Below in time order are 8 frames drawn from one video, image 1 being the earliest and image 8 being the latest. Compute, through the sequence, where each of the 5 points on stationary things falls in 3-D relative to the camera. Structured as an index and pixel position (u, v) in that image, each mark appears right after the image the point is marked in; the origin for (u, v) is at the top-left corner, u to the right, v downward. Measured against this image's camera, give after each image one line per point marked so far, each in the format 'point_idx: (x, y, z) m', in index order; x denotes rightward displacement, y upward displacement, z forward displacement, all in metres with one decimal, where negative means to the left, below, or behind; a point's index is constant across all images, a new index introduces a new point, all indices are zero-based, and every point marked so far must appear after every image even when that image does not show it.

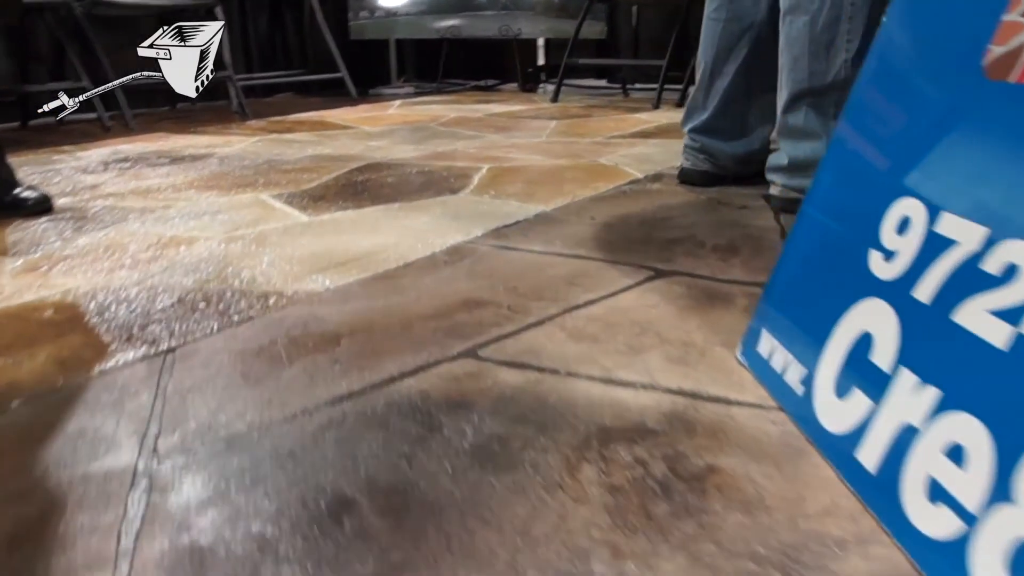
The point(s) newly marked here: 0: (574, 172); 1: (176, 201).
0: (+0.2, +0.3, +2.0) m
1: (-0.8, +0.2, +1.8) m
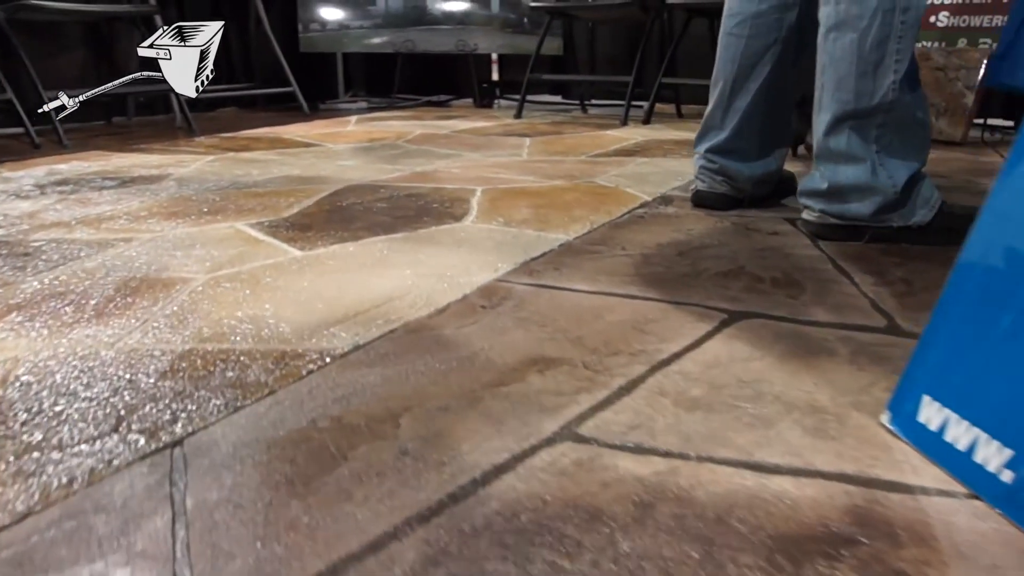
0: (+0.2, +0.2, +1.9) m
1: (-0.8, +0.1, +1.5) m
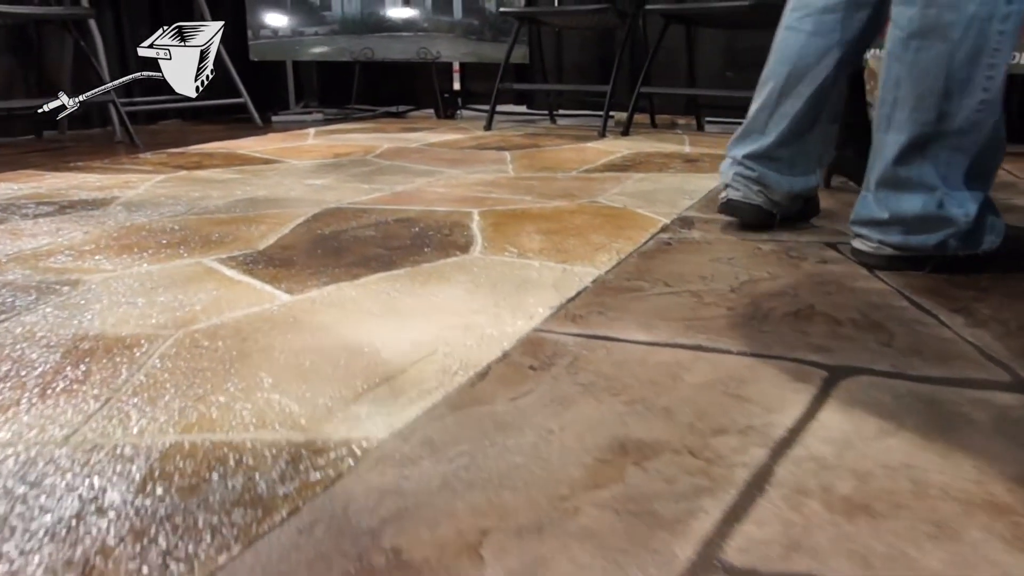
0: (+0.2, +0.2, +1.7) m
1: (-0.7, 0.0, +1.3) m
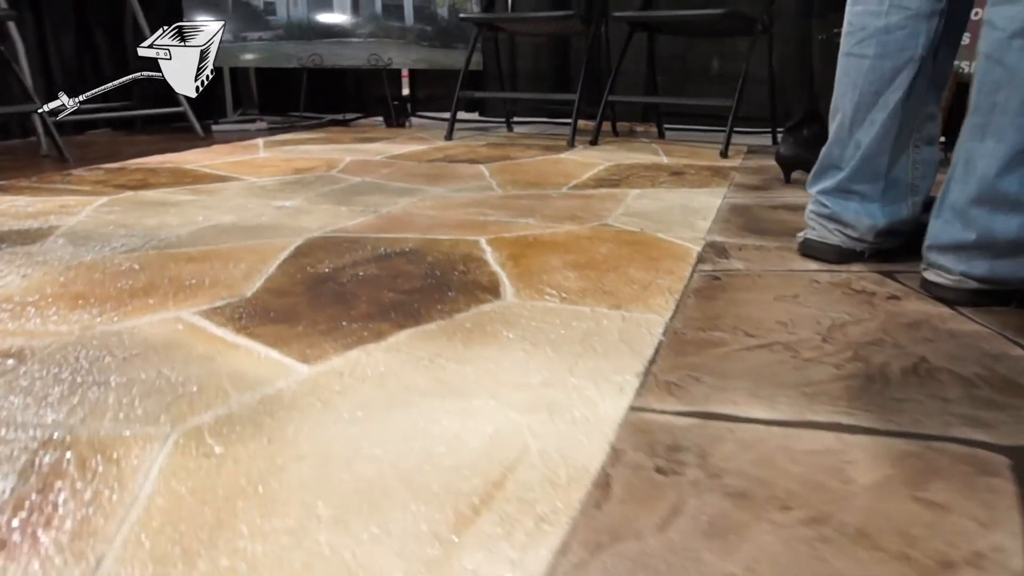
0: (+0.2, +0.1, +1.5) m
1: (-0.6, -0.1, +1.0) m
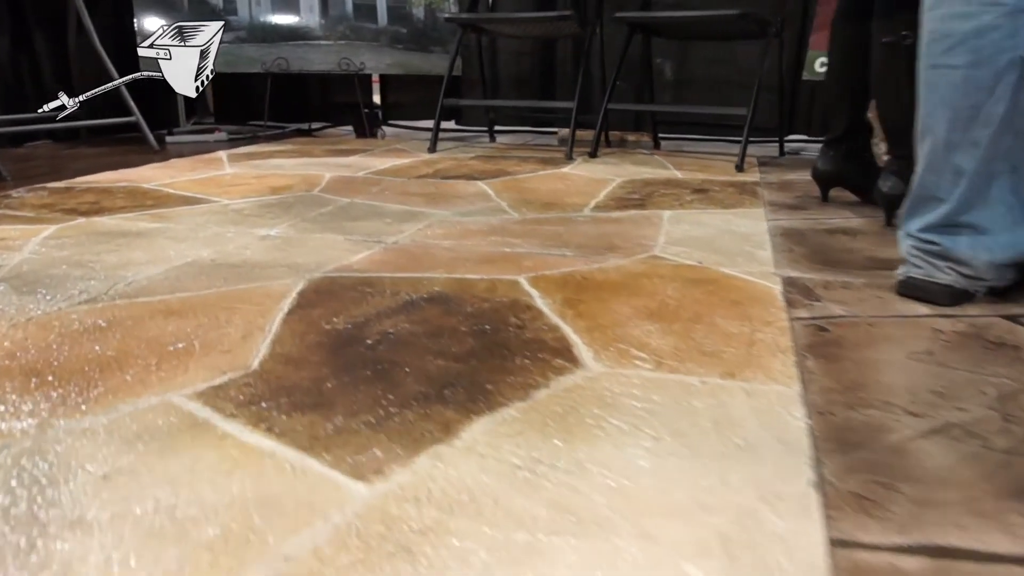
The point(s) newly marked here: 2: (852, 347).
0: (+0.3, 0.0, +1.3) m
1: (-0.5, -0.2, +0.7) m
2: (+0.5, -0.1, +1.0) m
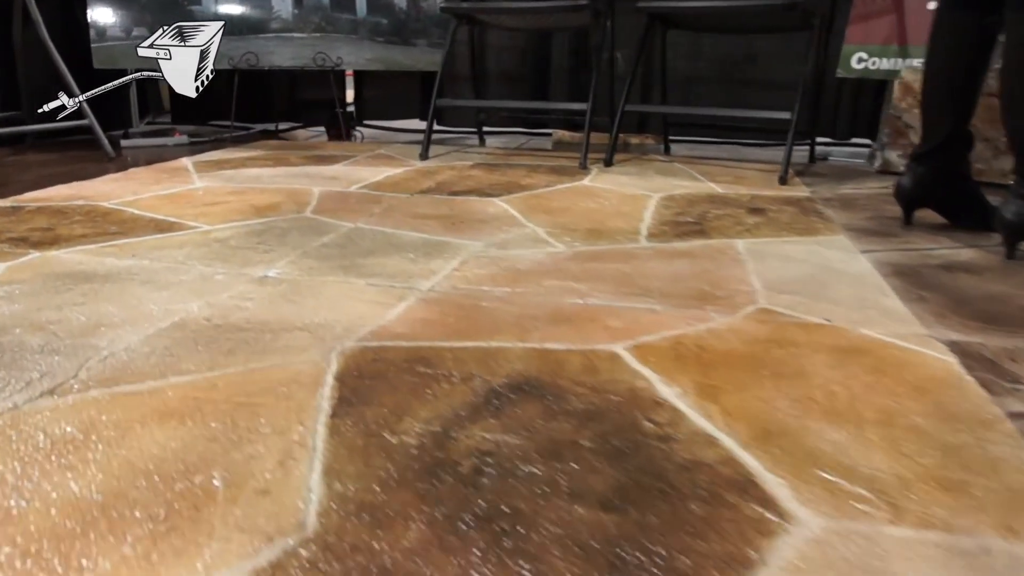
0: (+0.4, -0.1, +1.0) m
1: (-0.3, -0.3, +0.4) m
2: (+0.6, -0.2, +0.7) m
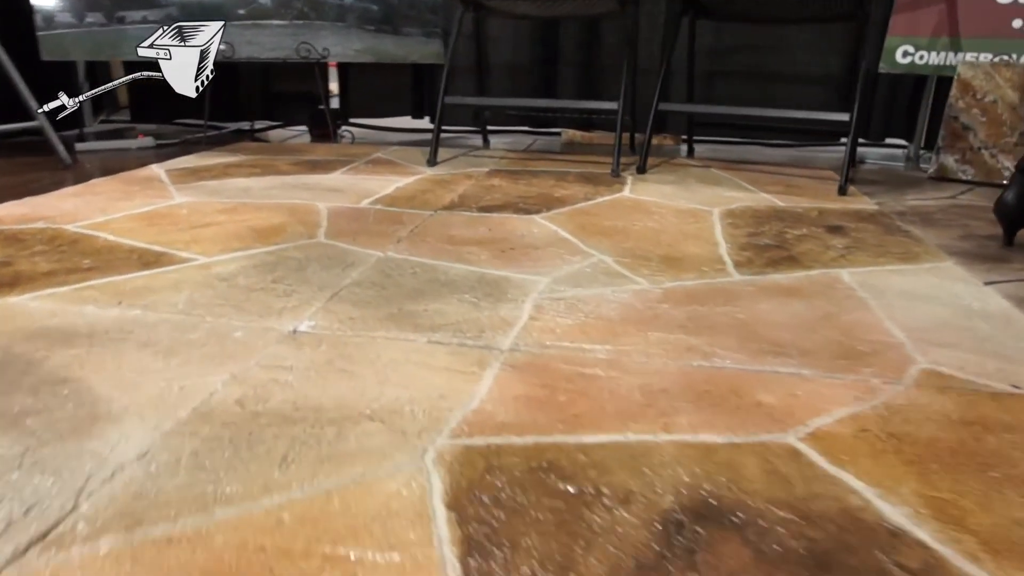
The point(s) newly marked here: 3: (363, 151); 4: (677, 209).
0: (+0.6, -0.2, +0.8) m
1: (-0.1, -0.4, +0.2) m
2: (+0.8, -0.3, +0.5) m
3: (-0.5, +0.5, +2.6) m
4: (+0.4, +0.2, +1.9) m
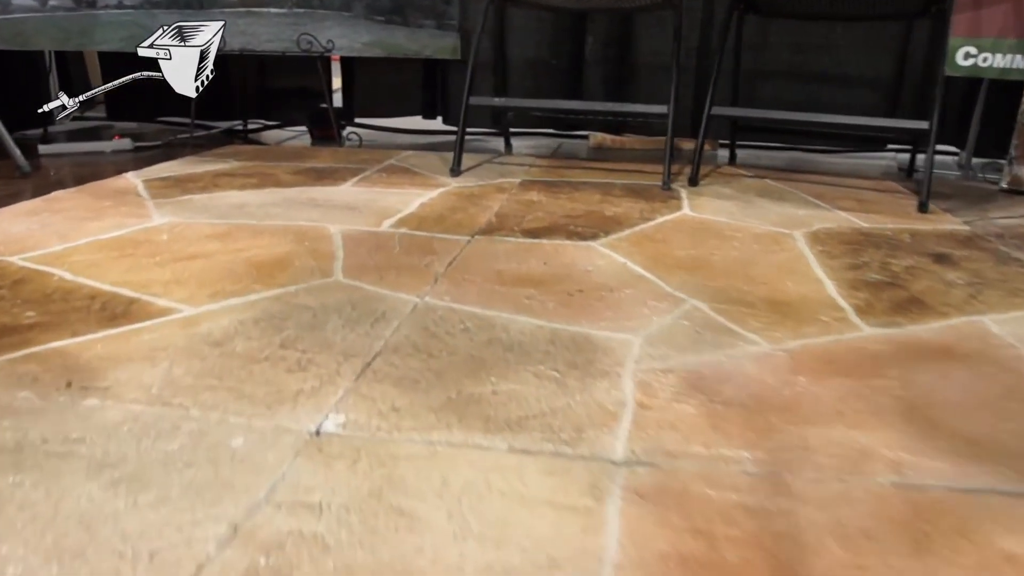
0: (+0.7, -0.3, +0.5) m
1: (0.0, -0.5, -0.2) m
2: (+0.9, -0.4, +0.2) m
3: (-0.4, +0.4, +2.3) m
4: (+0.5, +0.1, +1.6) m
